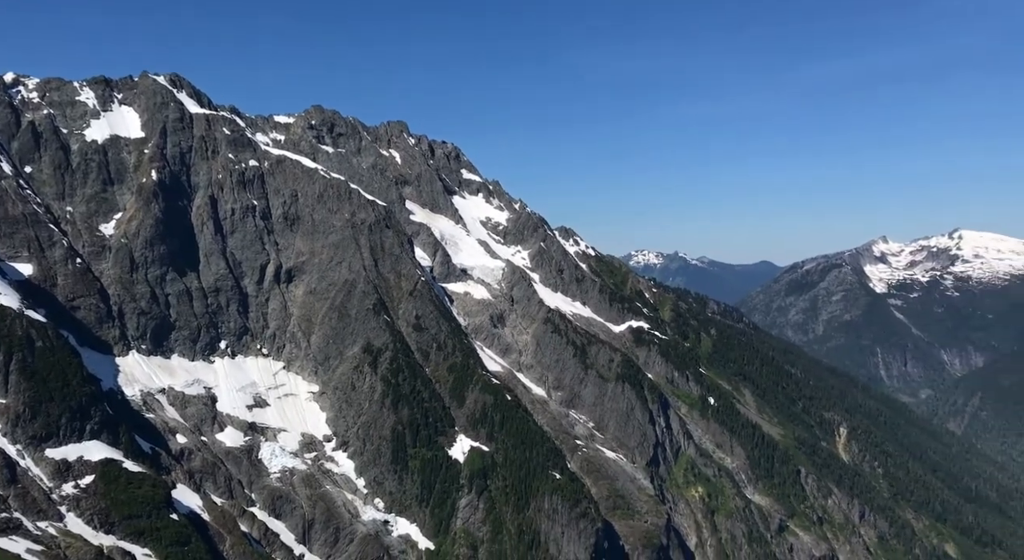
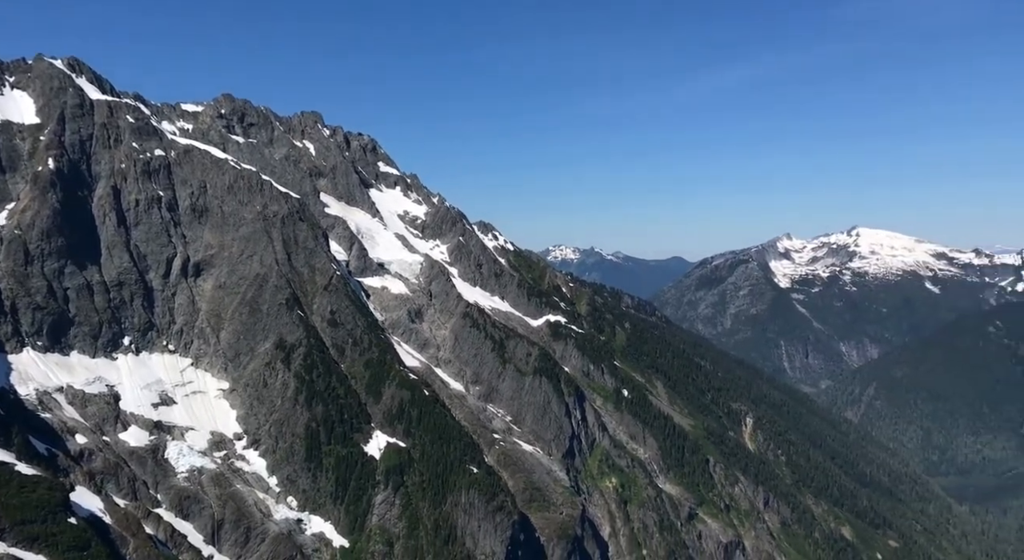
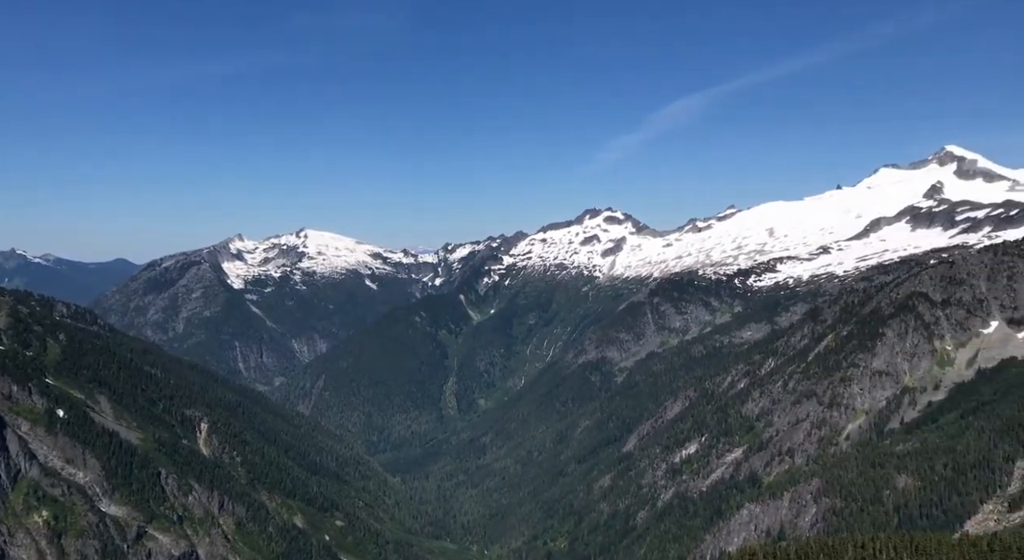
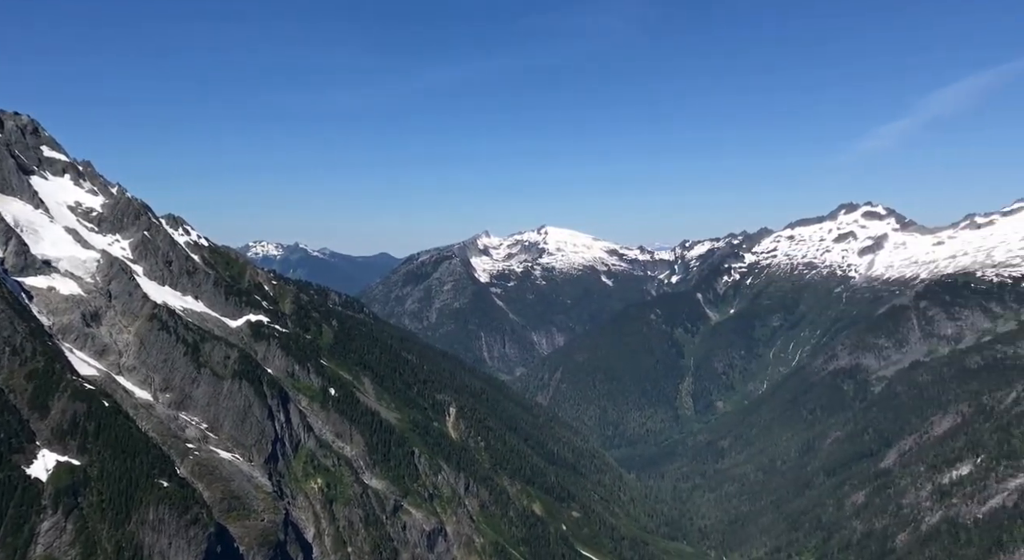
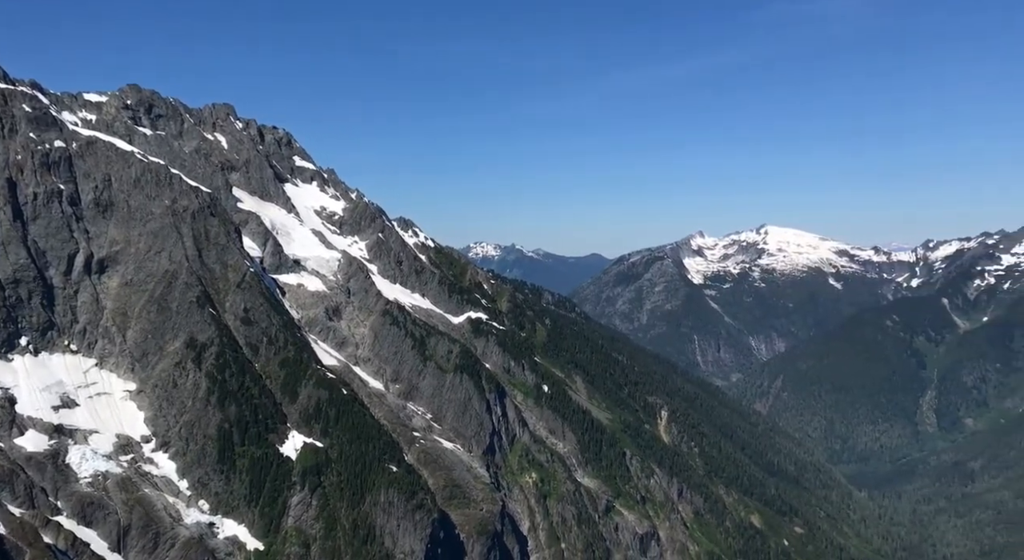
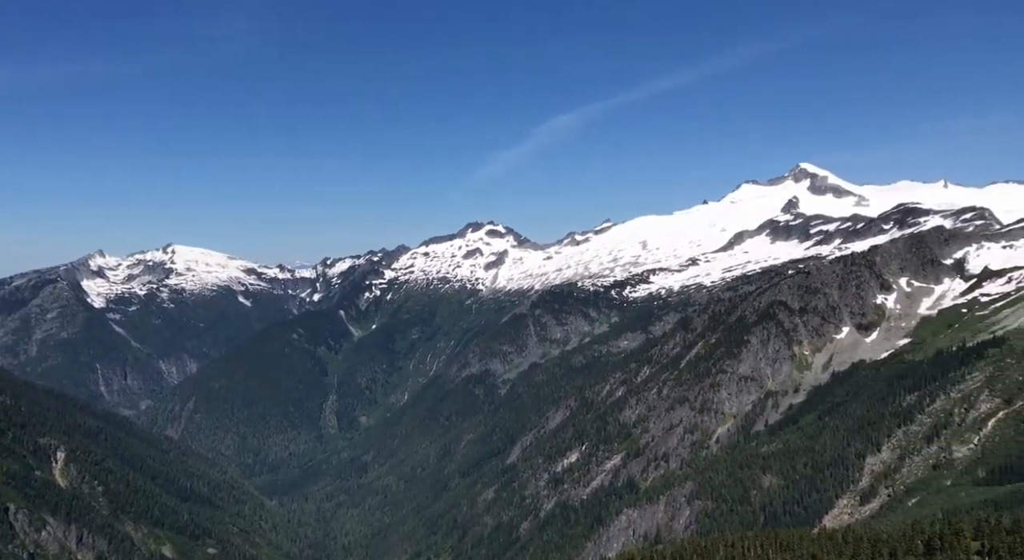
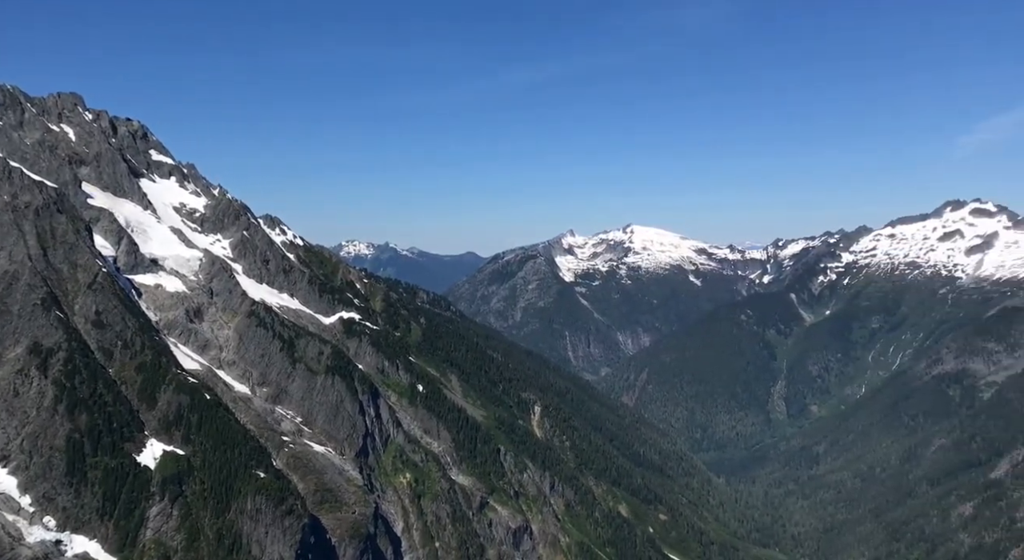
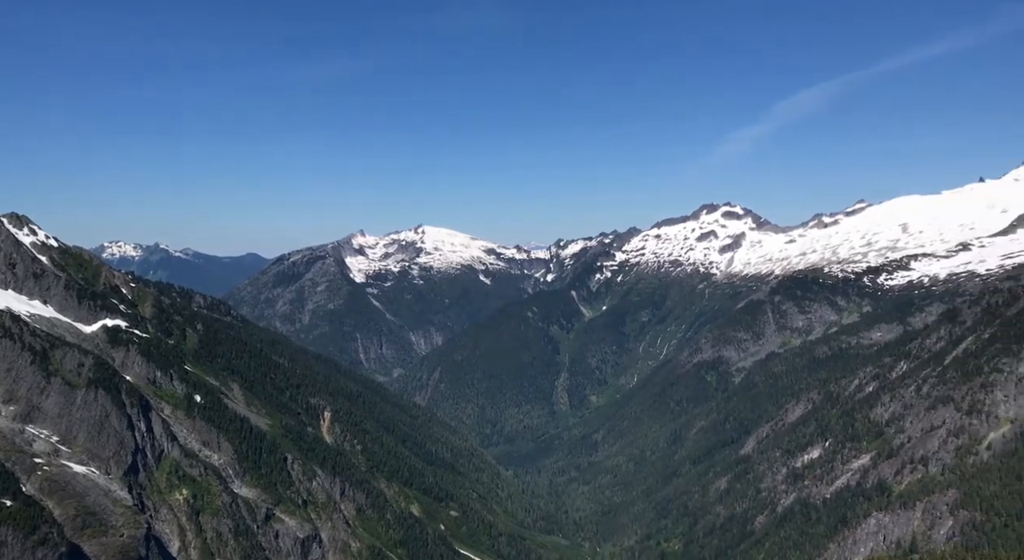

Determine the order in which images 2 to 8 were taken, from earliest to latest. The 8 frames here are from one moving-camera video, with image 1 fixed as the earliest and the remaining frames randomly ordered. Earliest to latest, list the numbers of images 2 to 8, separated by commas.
2, 5, 7, 4, 8, 3, 6
